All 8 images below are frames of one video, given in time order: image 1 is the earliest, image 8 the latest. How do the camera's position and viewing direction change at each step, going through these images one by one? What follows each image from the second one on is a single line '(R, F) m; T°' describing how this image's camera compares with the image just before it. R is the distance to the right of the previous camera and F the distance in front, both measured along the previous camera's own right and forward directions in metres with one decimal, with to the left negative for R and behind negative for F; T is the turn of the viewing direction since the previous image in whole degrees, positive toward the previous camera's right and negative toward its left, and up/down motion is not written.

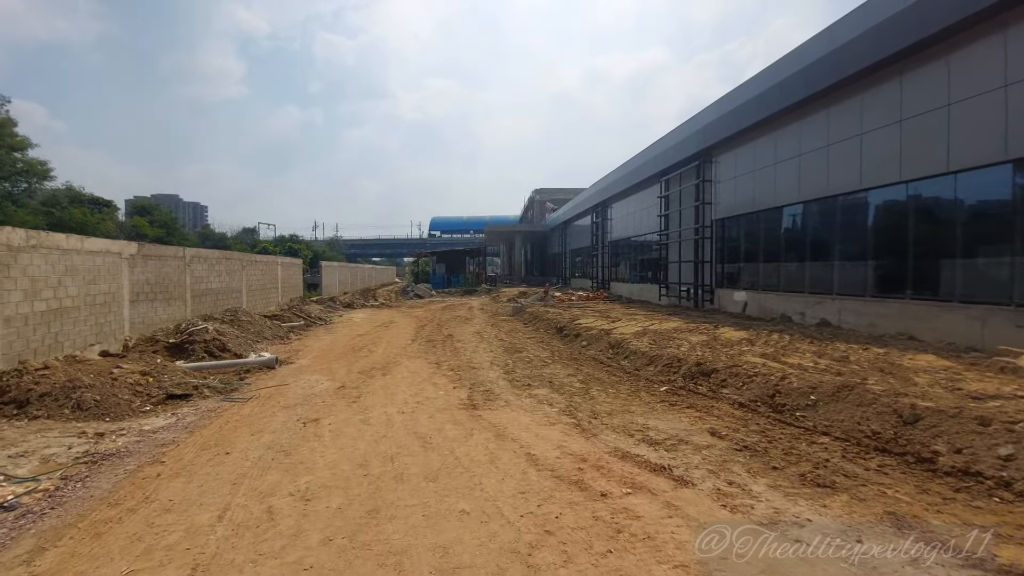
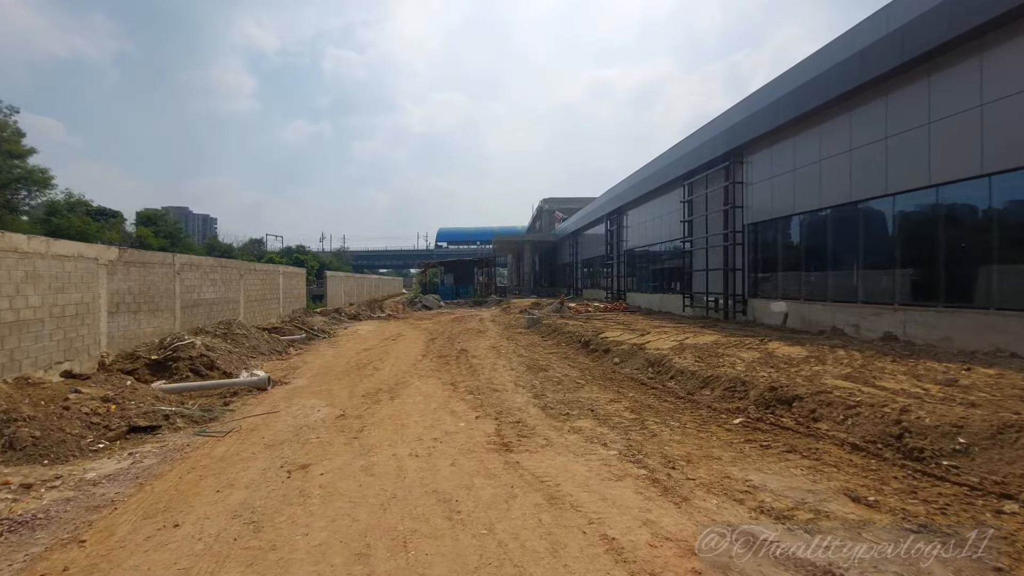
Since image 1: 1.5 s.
(-0.4, +1.3) m; -1°
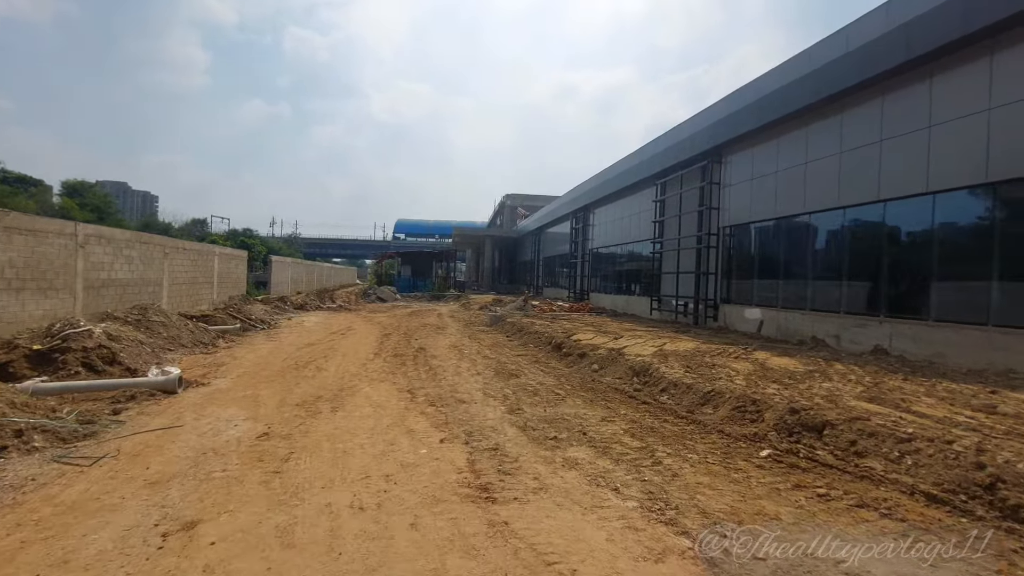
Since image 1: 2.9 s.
(-0.2, +1.3) m; +5°
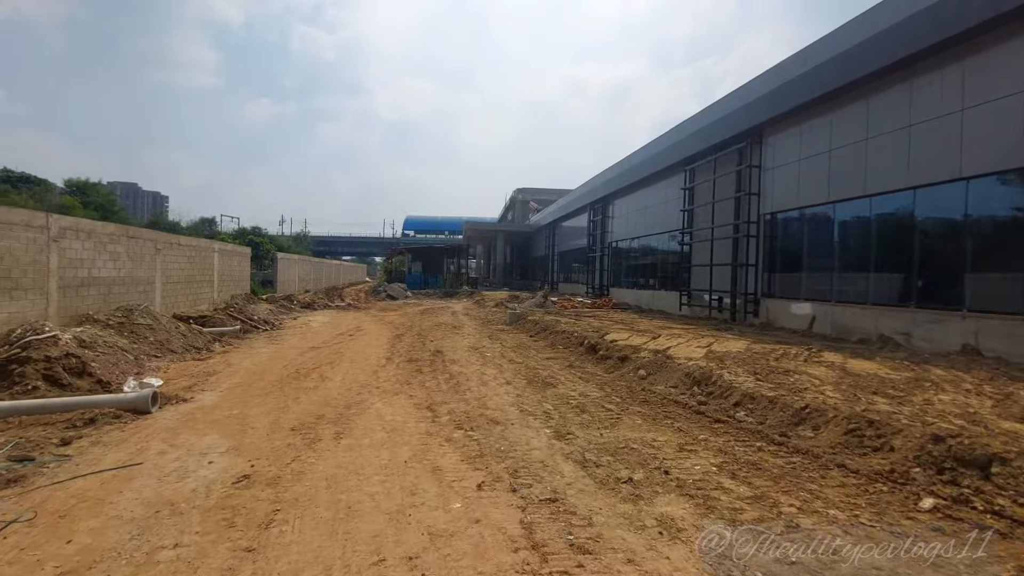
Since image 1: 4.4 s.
(-0.4, +1.3) m; -1°
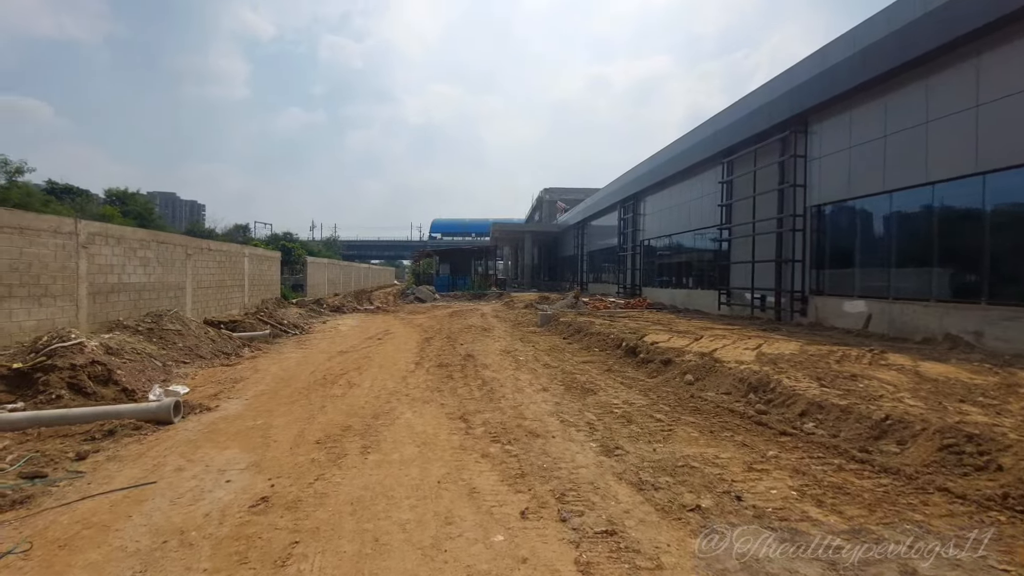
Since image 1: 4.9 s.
(-0.1, +0.5) m; -3°
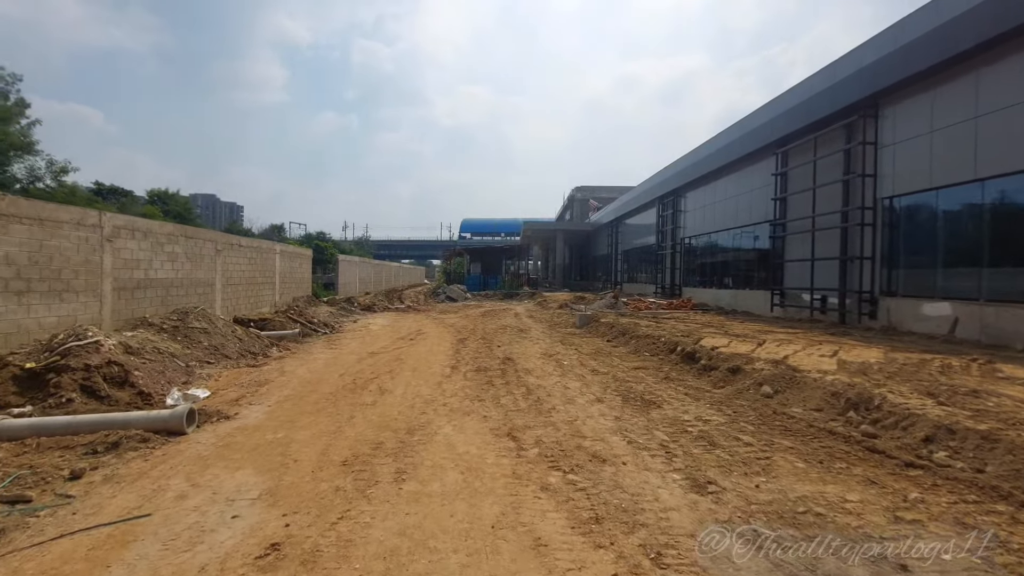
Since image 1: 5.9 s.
(-0.3, +0.8) m; -3°
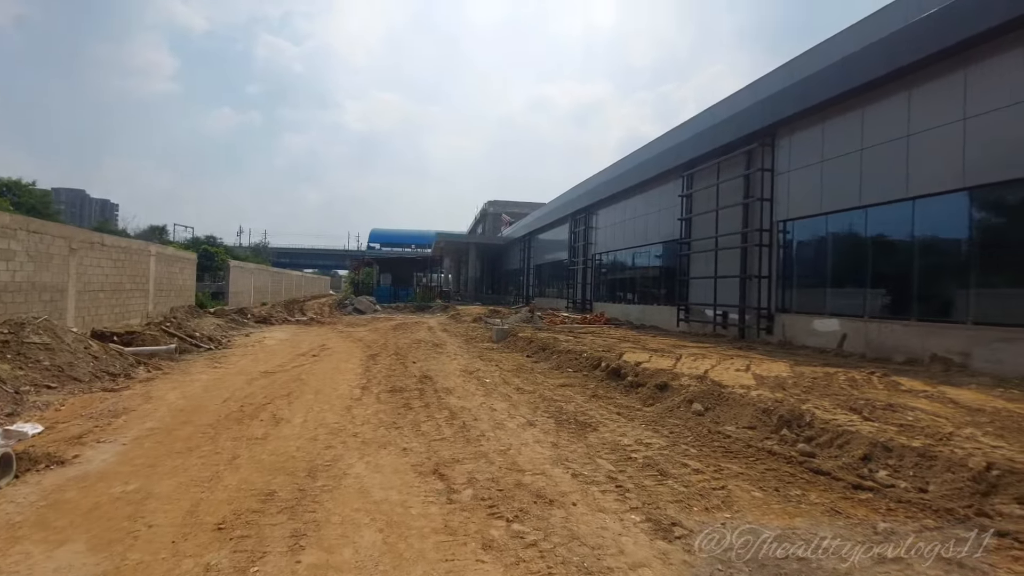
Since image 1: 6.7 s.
(-0.2, +0.7) m; +10°
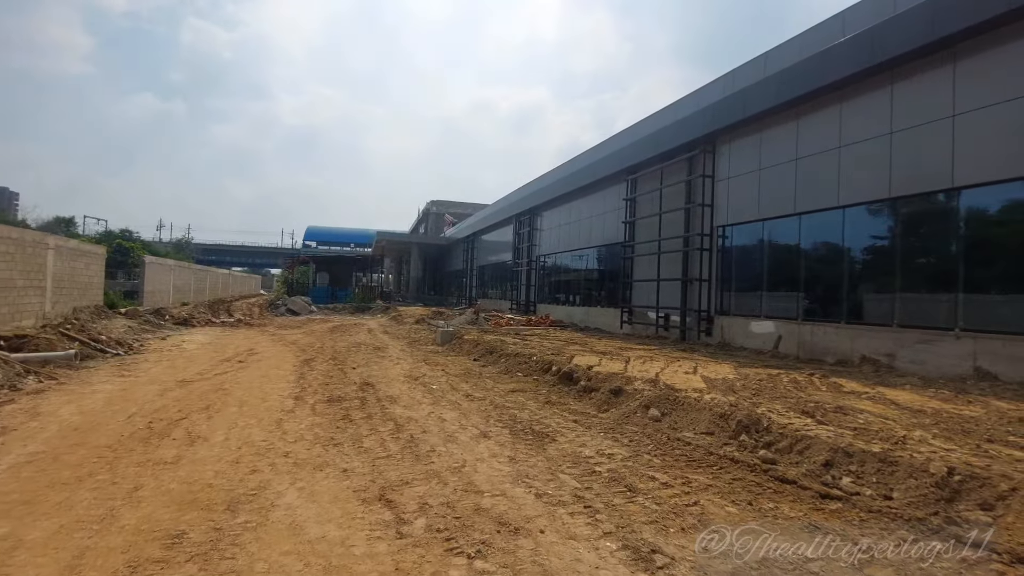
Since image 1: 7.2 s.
(-0.1, +0.4) m; +7°
